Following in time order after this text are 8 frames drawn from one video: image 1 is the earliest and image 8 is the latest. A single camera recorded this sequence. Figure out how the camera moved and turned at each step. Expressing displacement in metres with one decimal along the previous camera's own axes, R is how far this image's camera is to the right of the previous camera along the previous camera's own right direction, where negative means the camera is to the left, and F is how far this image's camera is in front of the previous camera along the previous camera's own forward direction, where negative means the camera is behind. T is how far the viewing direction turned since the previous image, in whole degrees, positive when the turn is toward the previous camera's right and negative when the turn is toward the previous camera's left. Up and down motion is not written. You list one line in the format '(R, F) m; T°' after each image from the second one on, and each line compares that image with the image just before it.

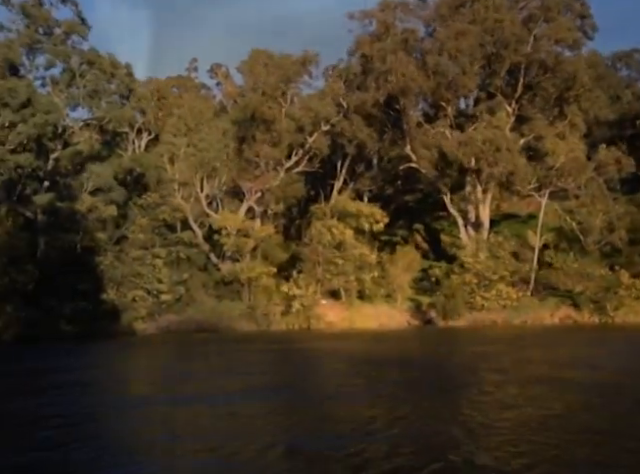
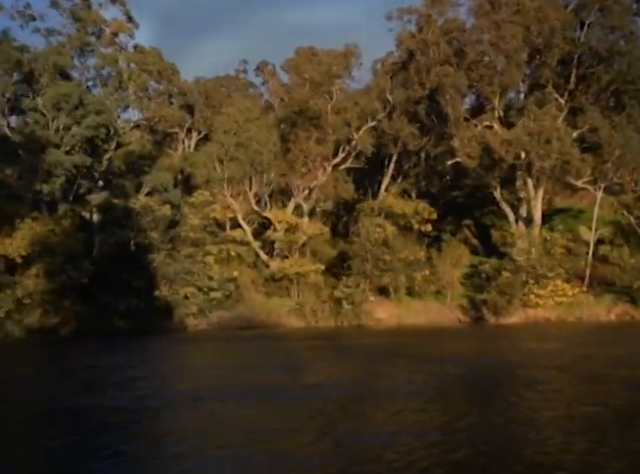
(+0.1, +0.2) m; -4°
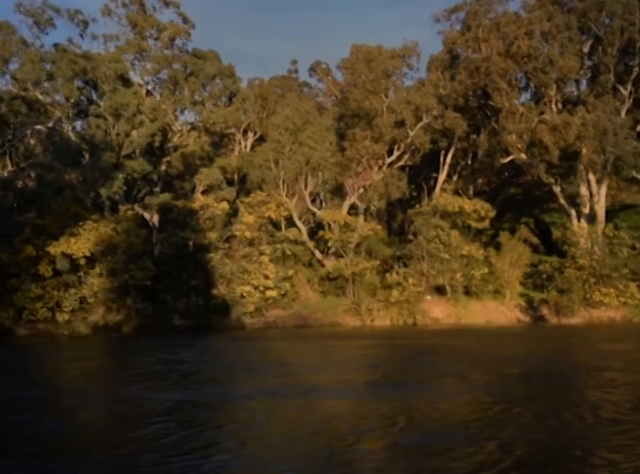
(0.0, +0.2) m; -4°
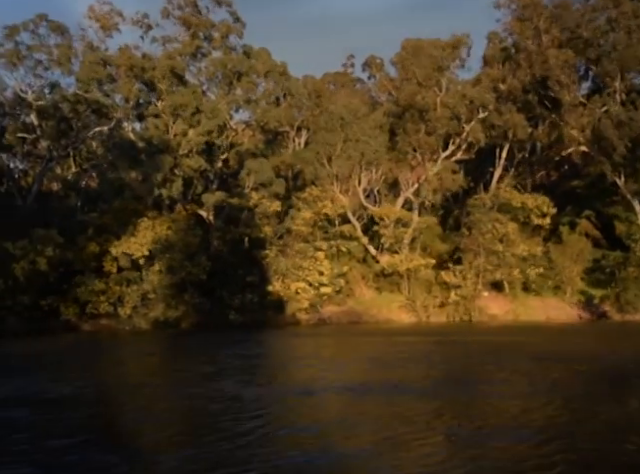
(0.0, +0.1) m; -4°
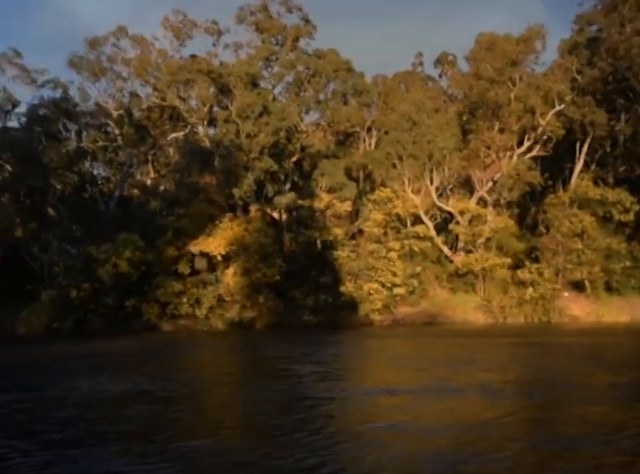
(0.0, +0.4) m; -5°
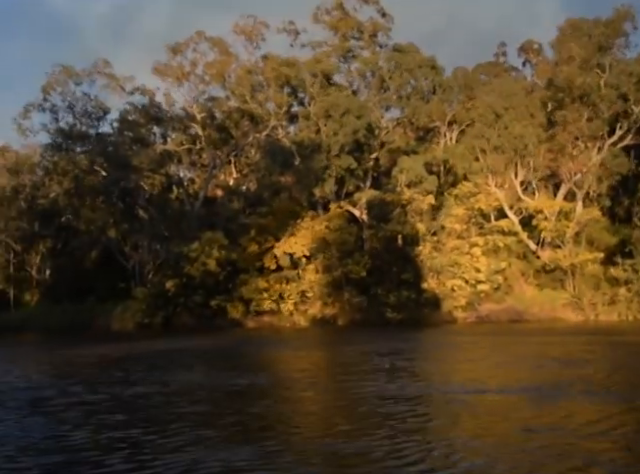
(0.0, +0.5) m; -6°
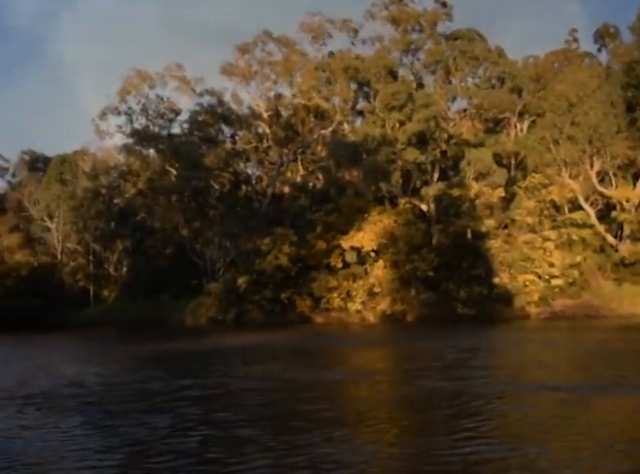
(0.0, +0.7) m; -5°
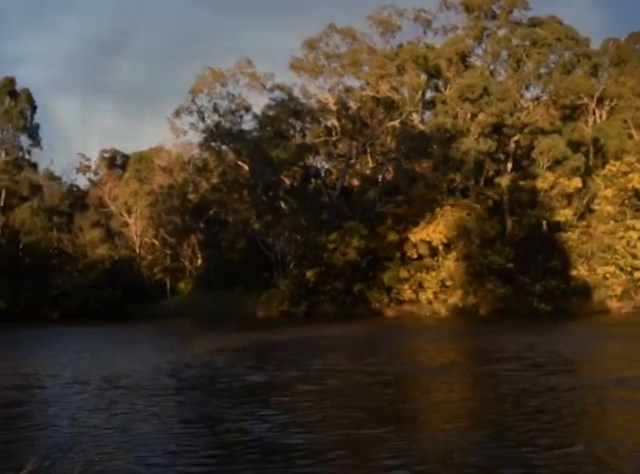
(-0.1, +0.6) m; -5°
